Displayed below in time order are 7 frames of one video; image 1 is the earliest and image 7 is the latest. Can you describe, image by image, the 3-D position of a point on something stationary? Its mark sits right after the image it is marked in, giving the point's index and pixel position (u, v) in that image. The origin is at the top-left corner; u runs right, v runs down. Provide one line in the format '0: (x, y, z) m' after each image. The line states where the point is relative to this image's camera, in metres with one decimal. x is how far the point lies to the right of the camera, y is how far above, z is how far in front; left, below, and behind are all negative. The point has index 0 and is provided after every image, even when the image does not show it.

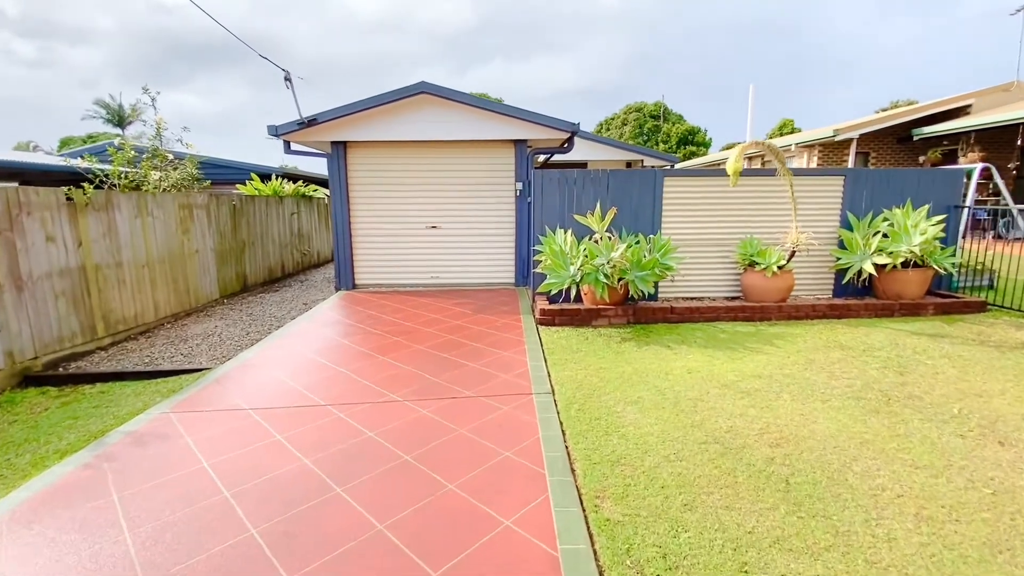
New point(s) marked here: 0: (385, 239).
0: (-2.0, +0.8, +7.6) m
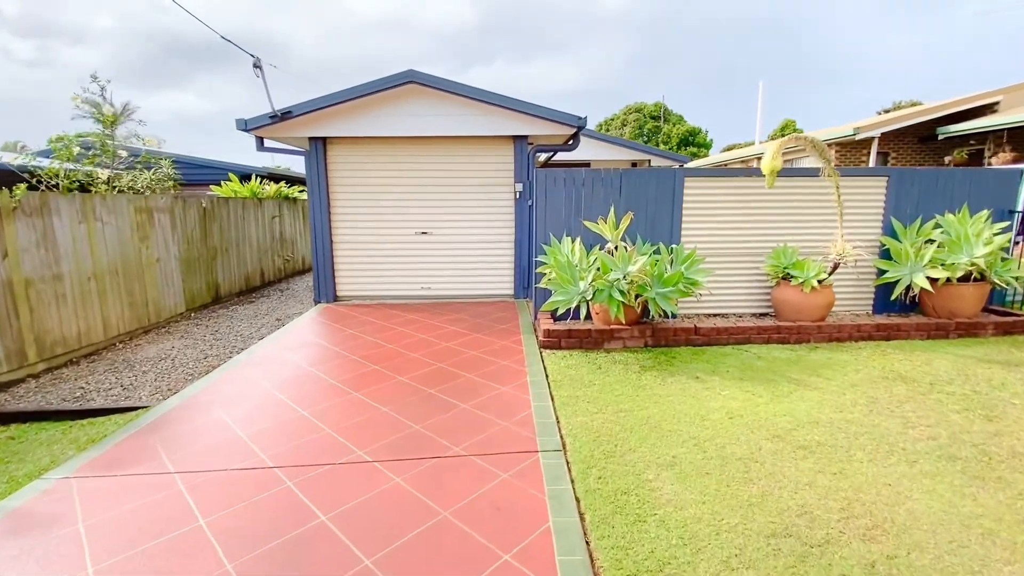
0: (-2.0, +0.6, +6.8) m
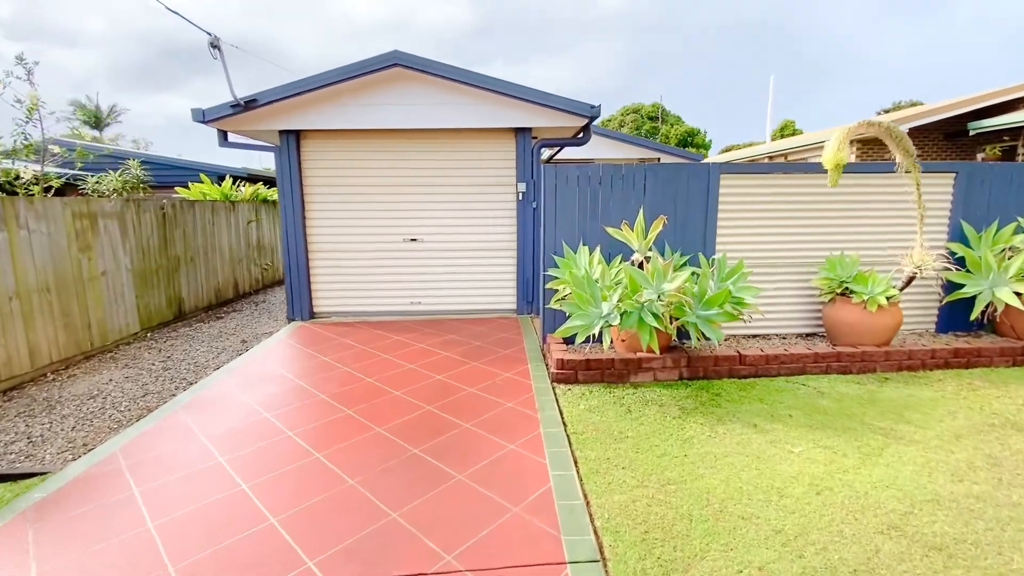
0: (-2.0, +0.4, +5.9) m
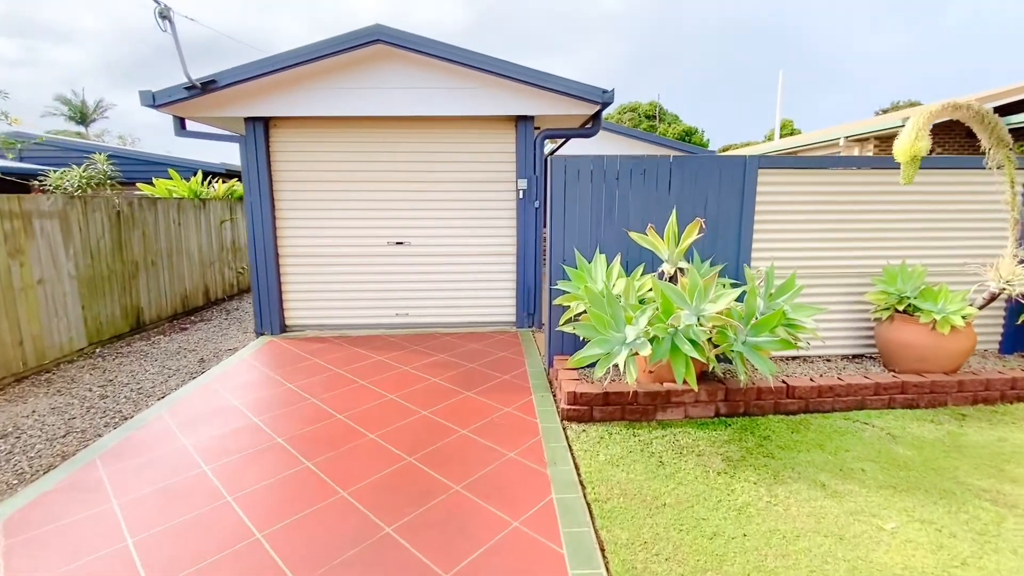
0: (-2.0, +0.3, +5.2) m
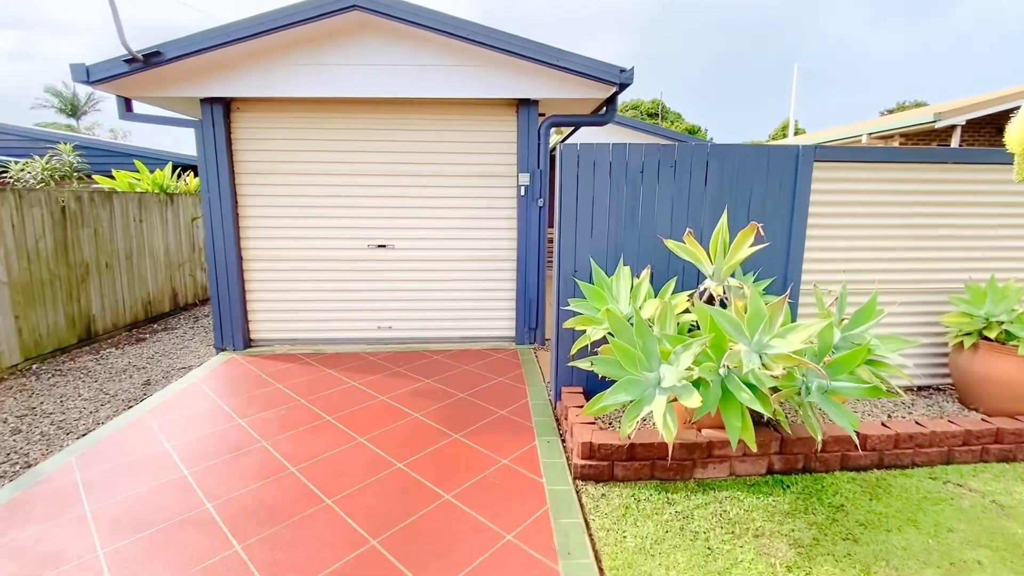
0: (-2.0, +0.2, +4.5) m
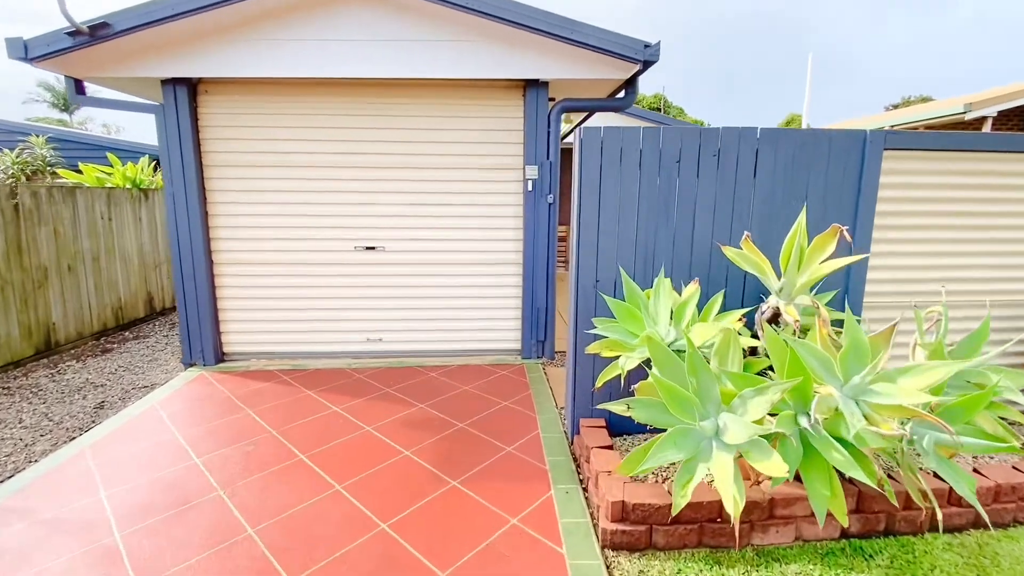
0: (-2.0, +0.1, +4.0) m
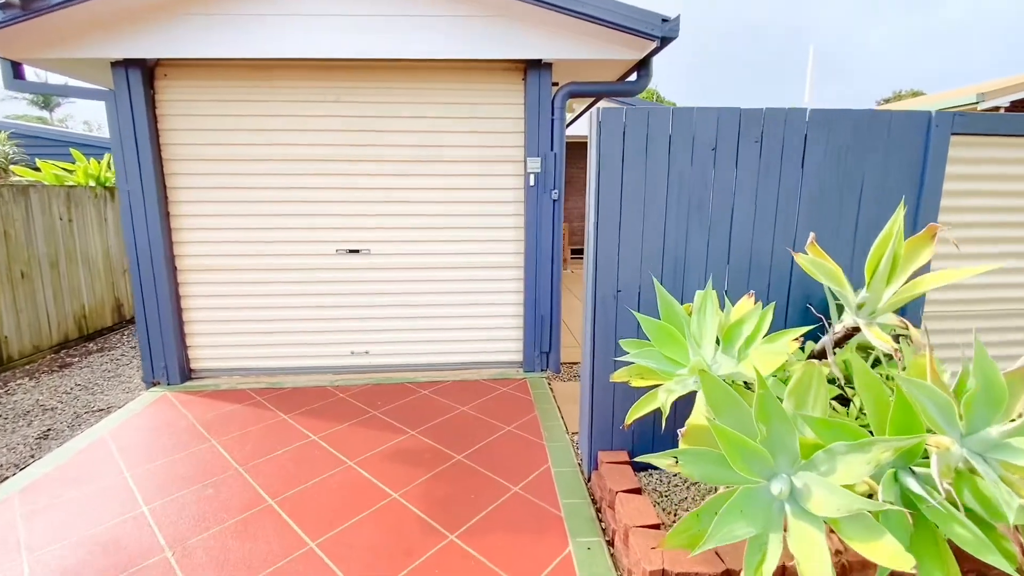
0: (-1.9, +0.1, +3.6) m
